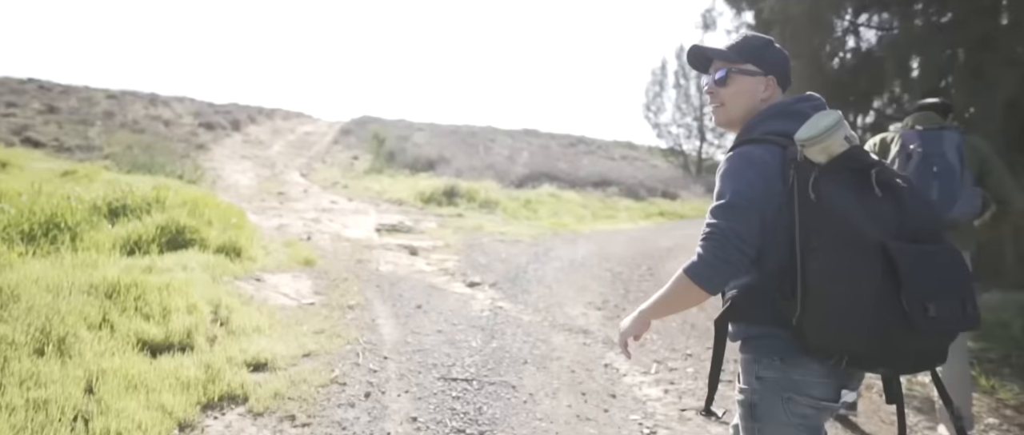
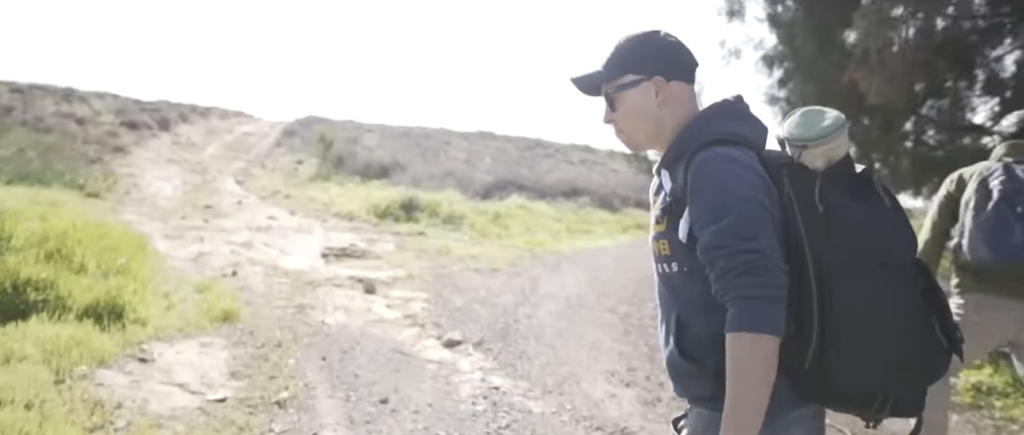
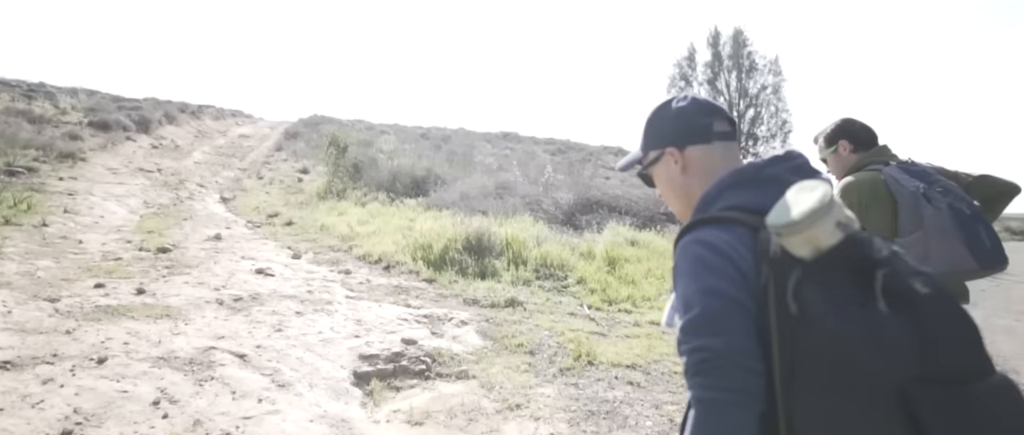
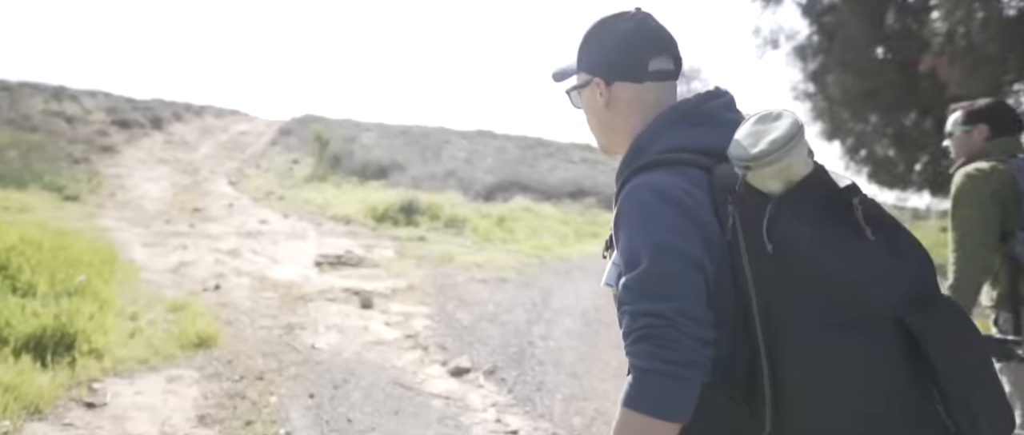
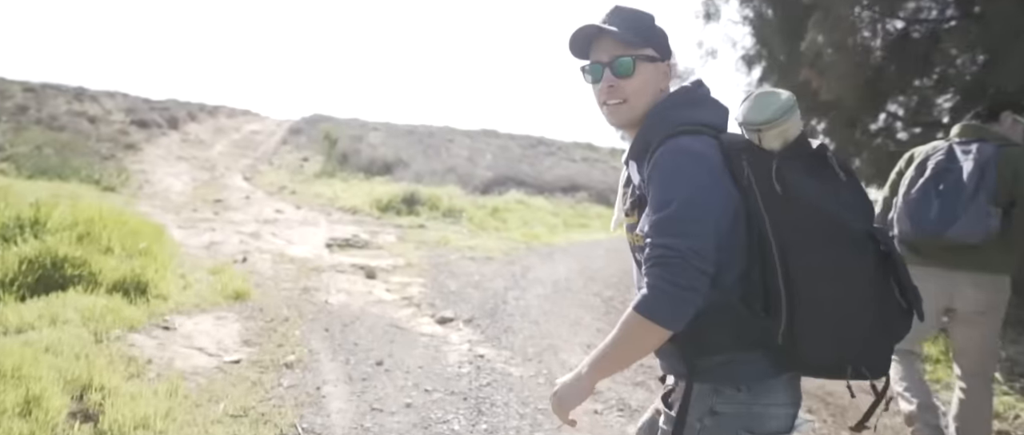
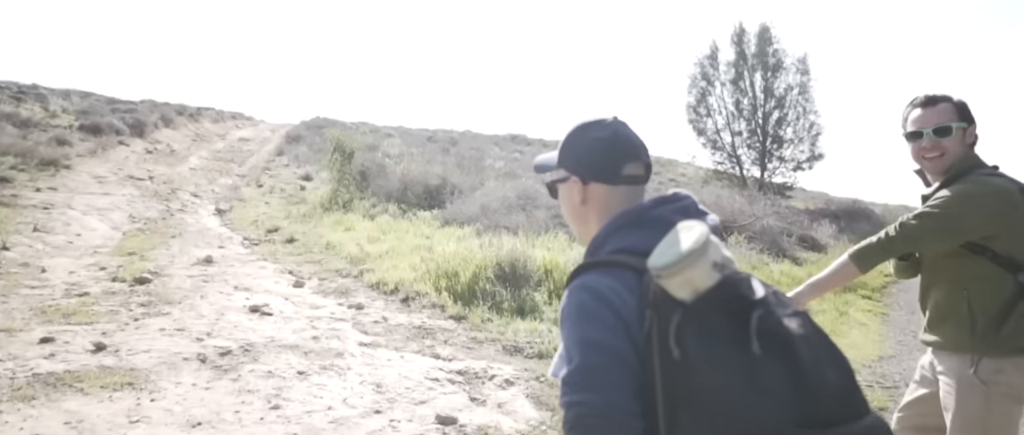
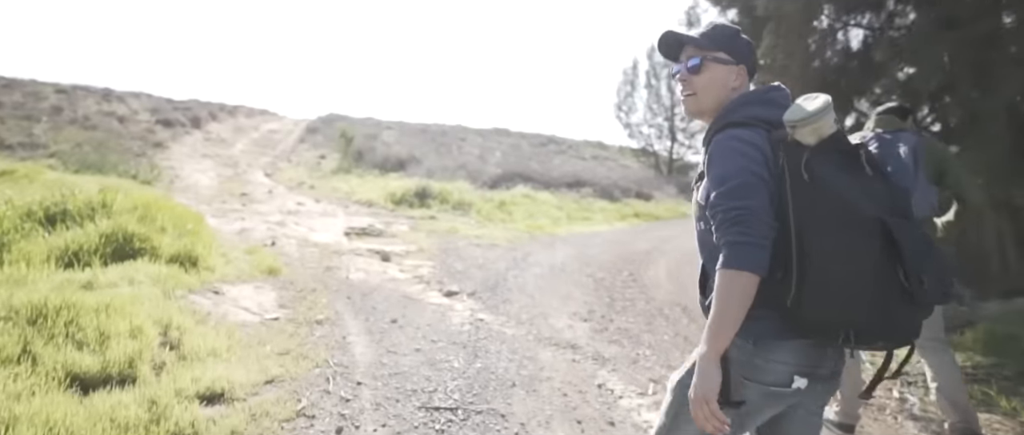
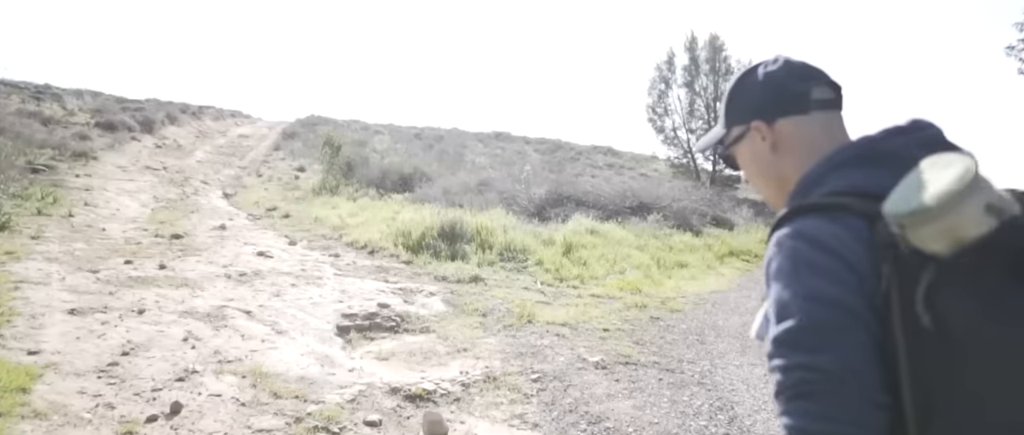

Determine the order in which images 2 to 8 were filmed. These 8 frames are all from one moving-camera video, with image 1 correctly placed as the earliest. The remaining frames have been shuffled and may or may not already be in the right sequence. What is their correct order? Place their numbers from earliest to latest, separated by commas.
7, 5, 2, 4, 8, 3, 6
